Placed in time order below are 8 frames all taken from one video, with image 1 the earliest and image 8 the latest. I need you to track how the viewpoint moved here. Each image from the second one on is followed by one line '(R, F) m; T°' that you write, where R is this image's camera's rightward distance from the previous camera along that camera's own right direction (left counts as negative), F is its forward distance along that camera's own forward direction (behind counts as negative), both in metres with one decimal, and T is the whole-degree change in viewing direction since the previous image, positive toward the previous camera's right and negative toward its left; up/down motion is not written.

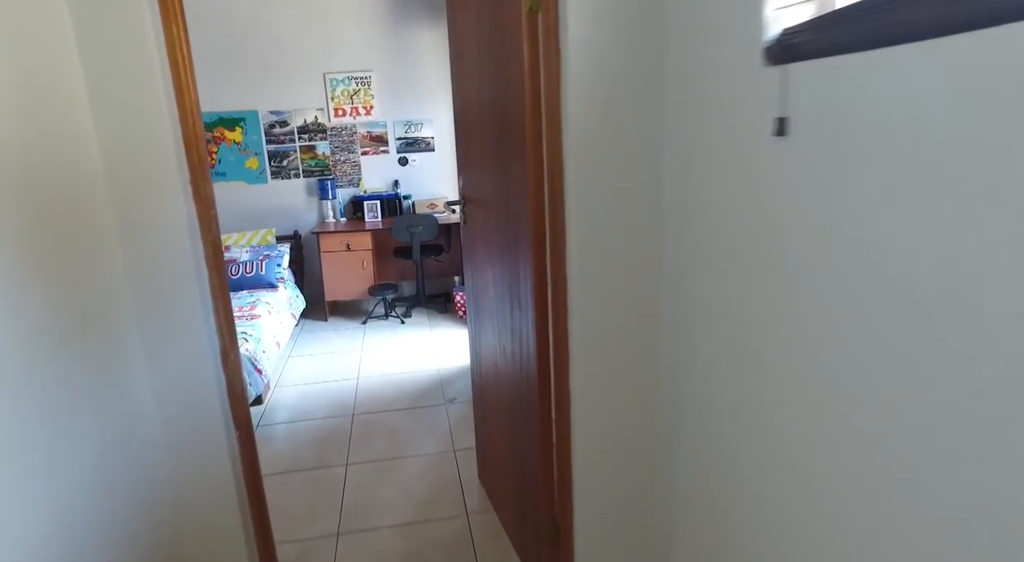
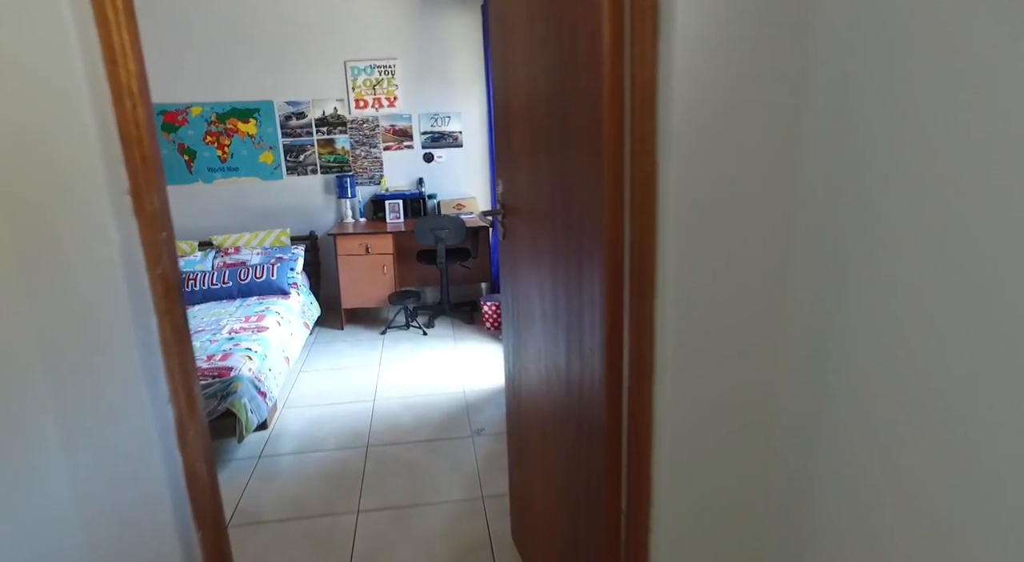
(-0.1, +0.4) m; -2°
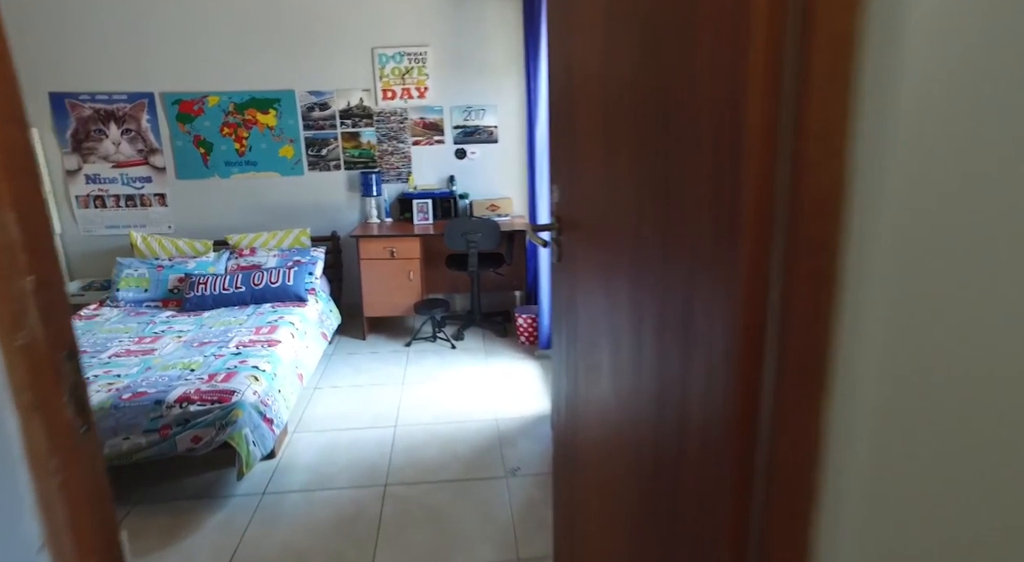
(-0.1, +0.4) m; -3°
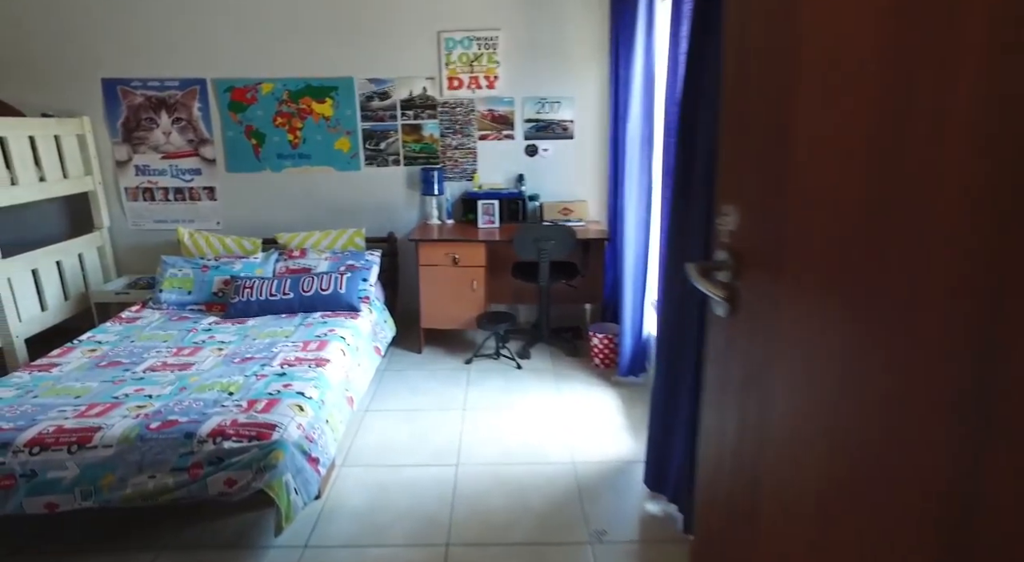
(-0.2, +0.4) m; -4°
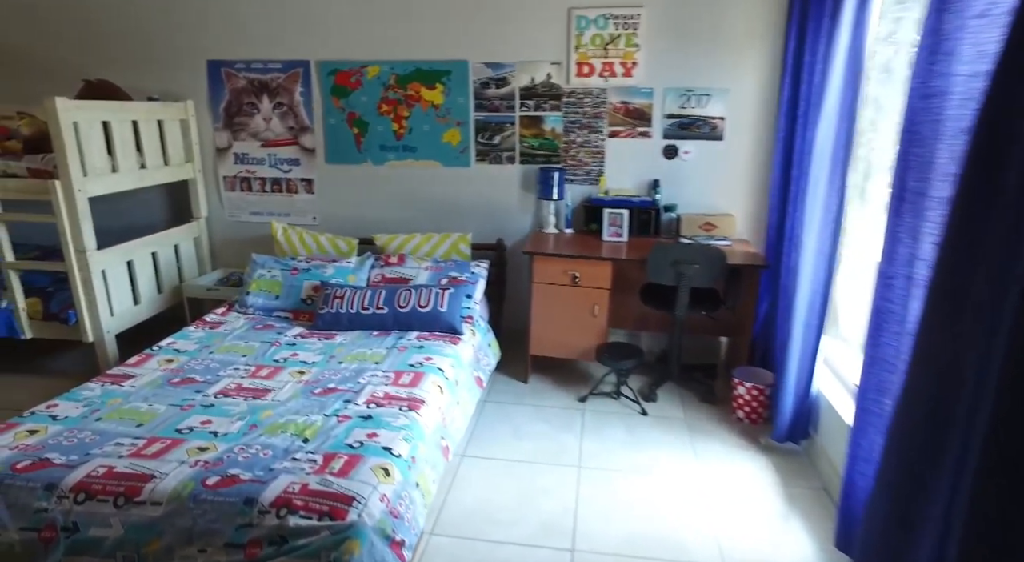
(-0.2, +0.5) m; -9°
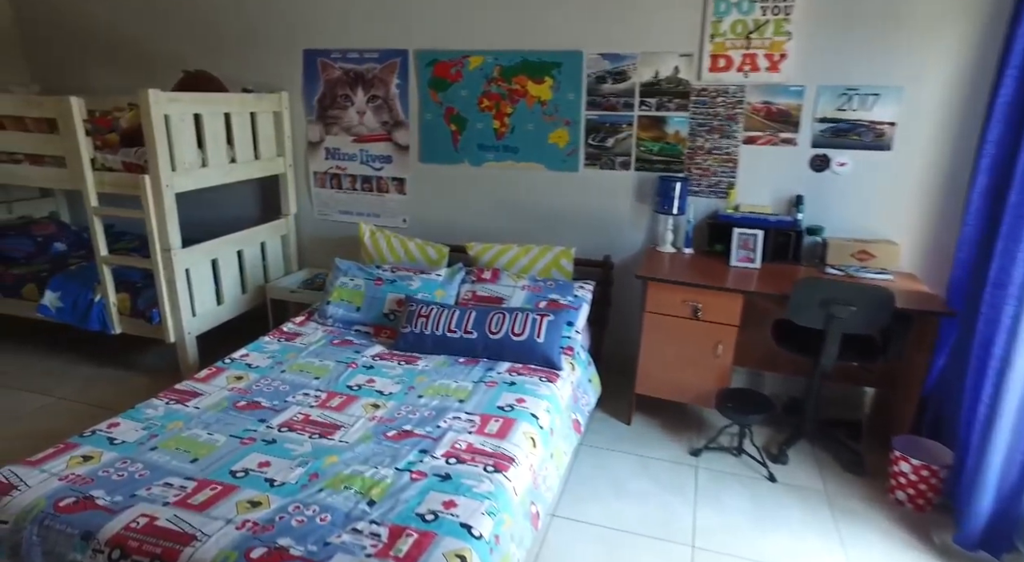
(-0.1, +0.4) m; -8°
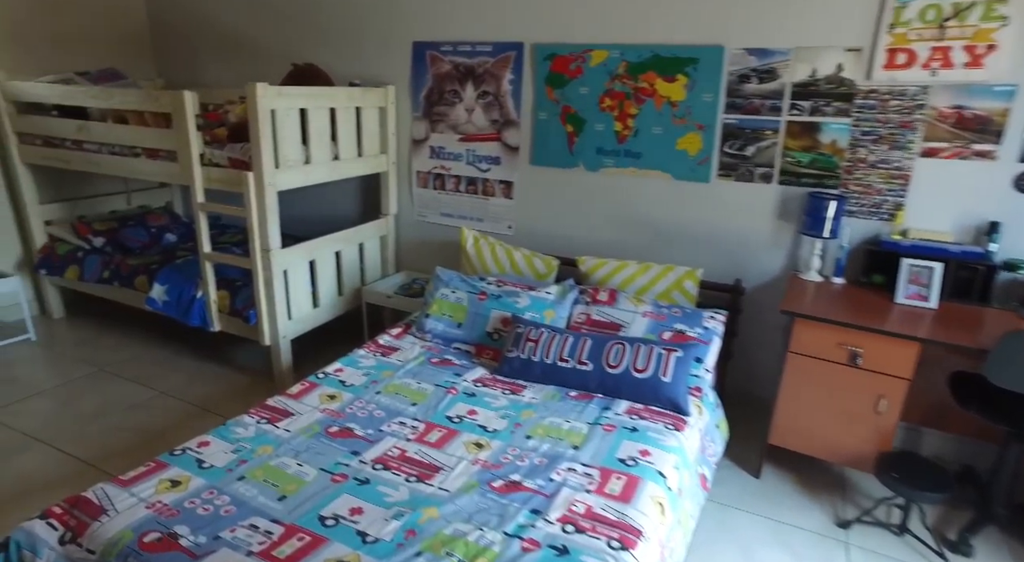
(-0.2, +0.3) m; -8°
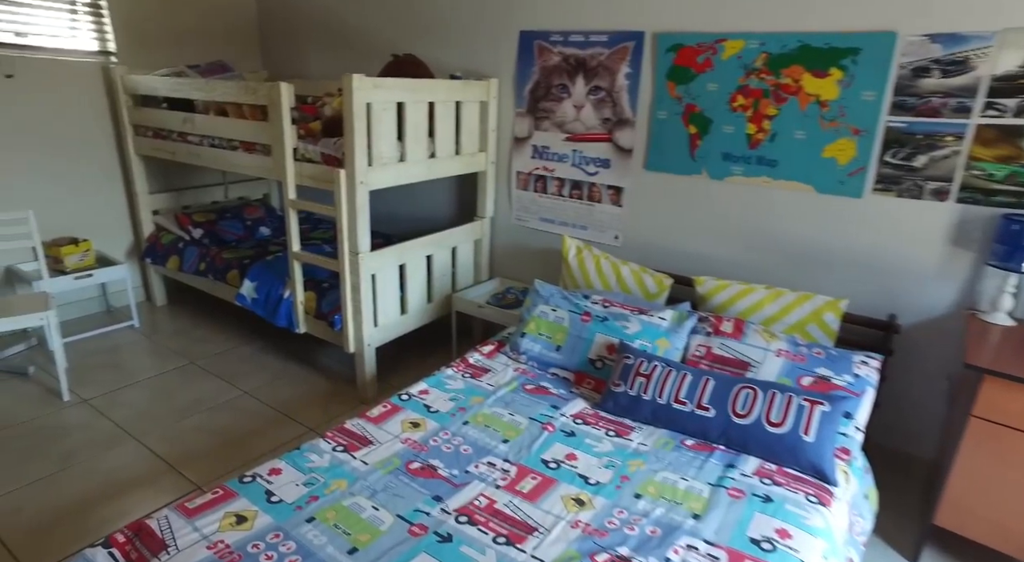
(-0.1, +0.3) m; -8°
